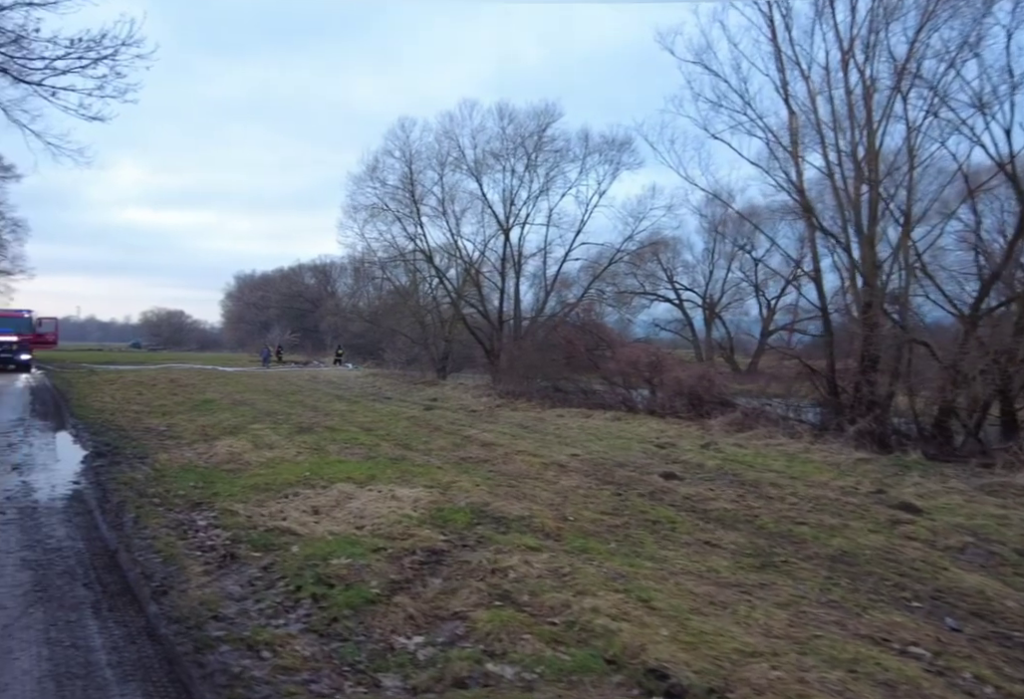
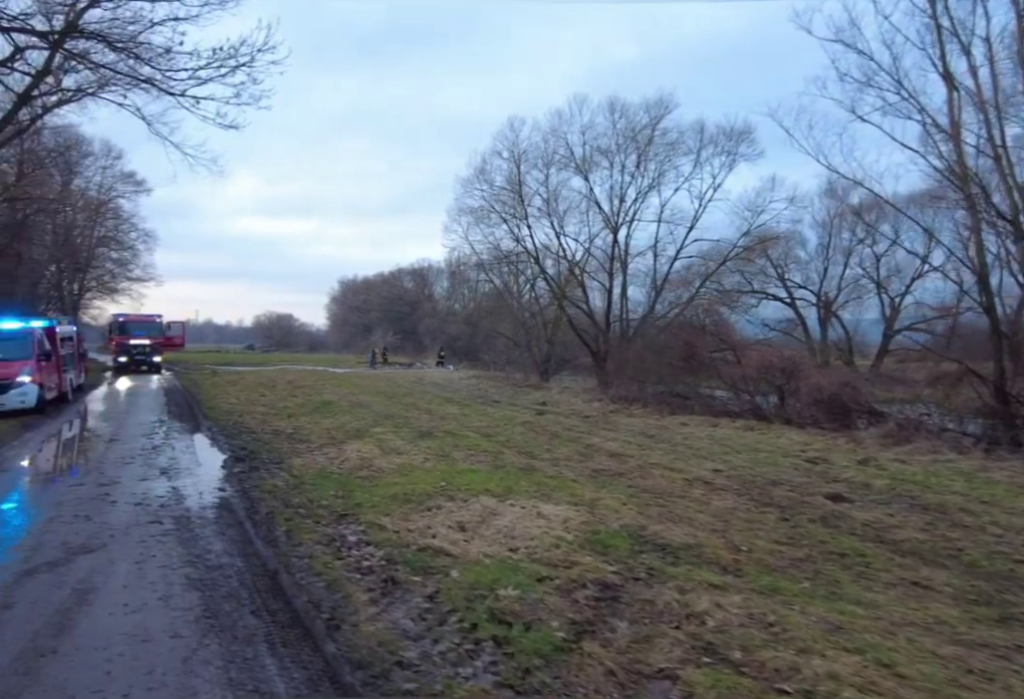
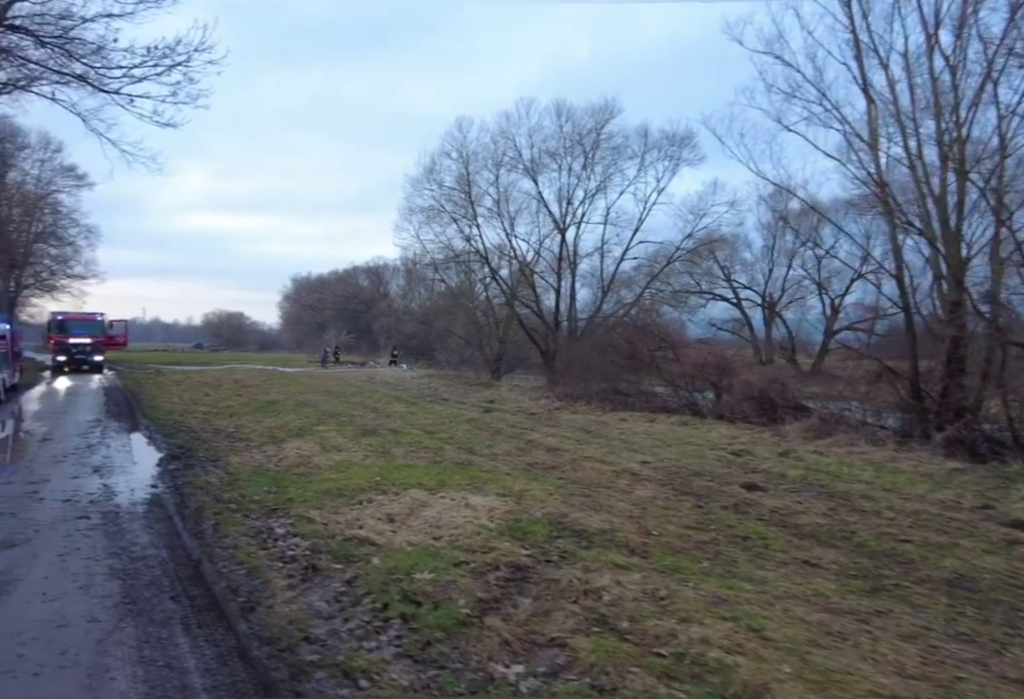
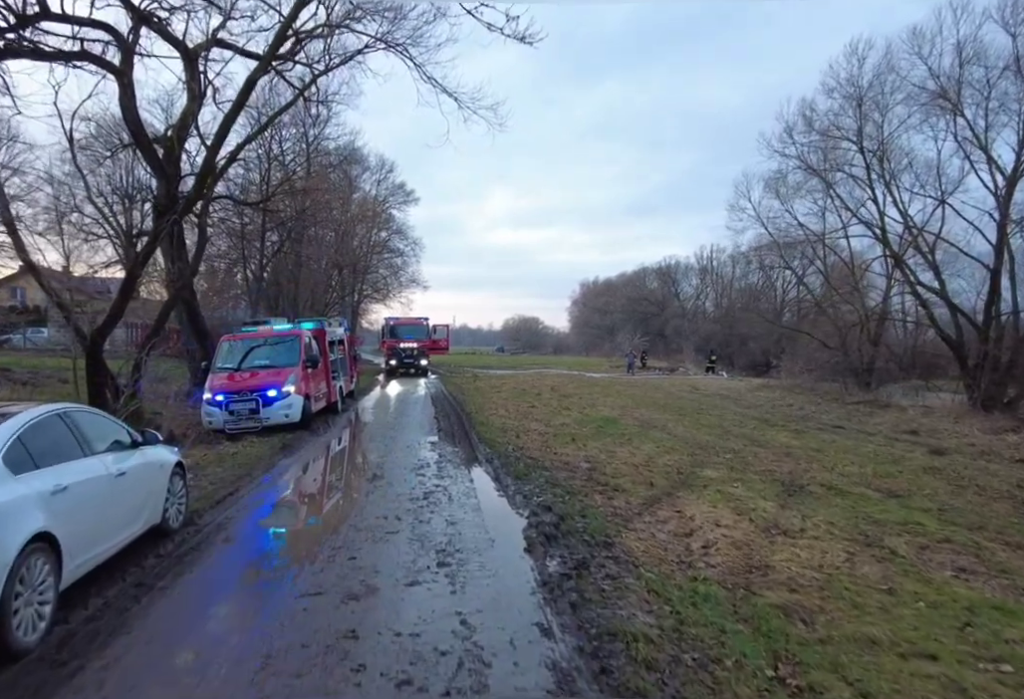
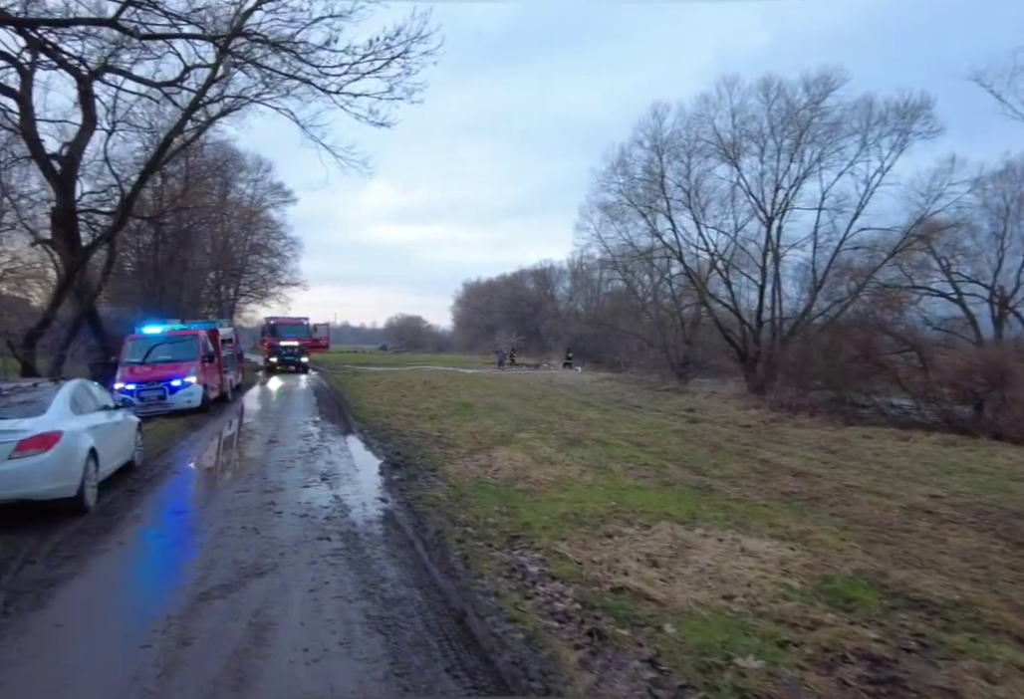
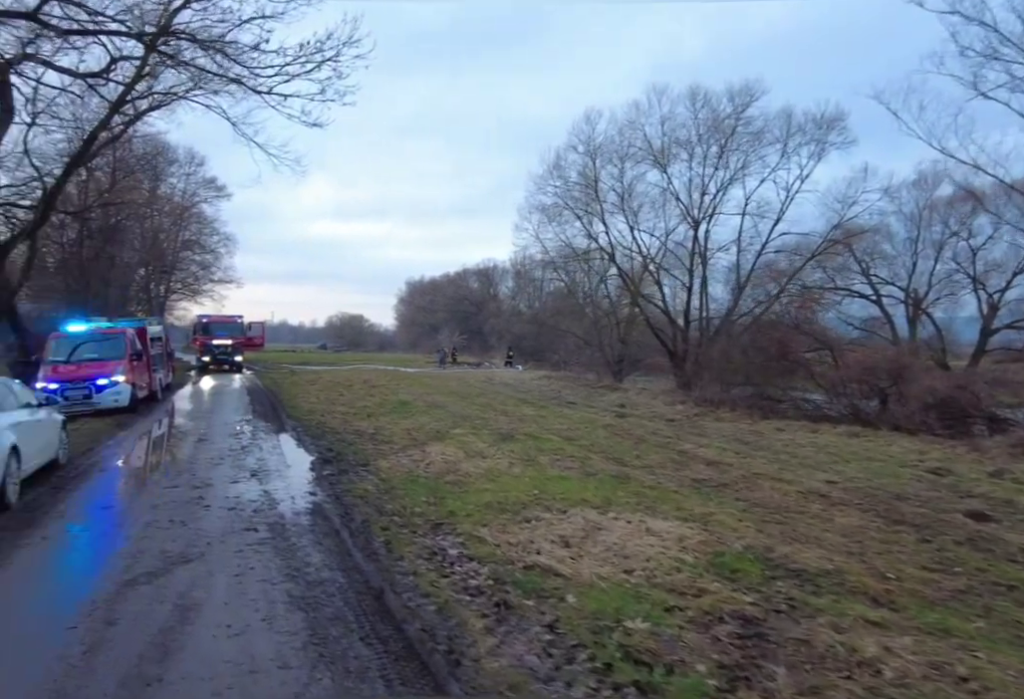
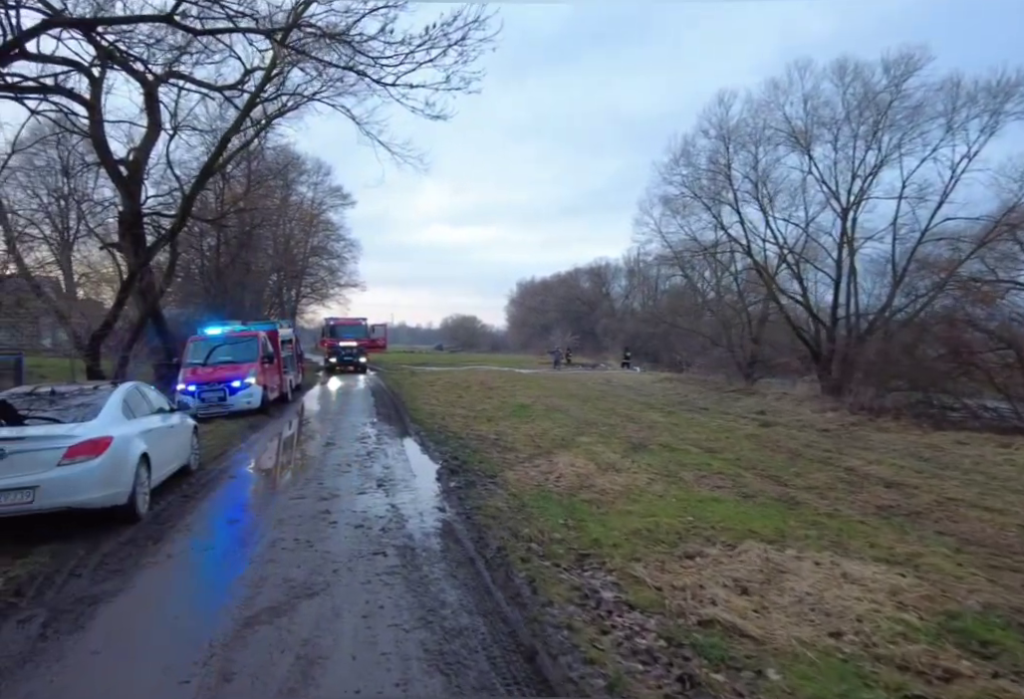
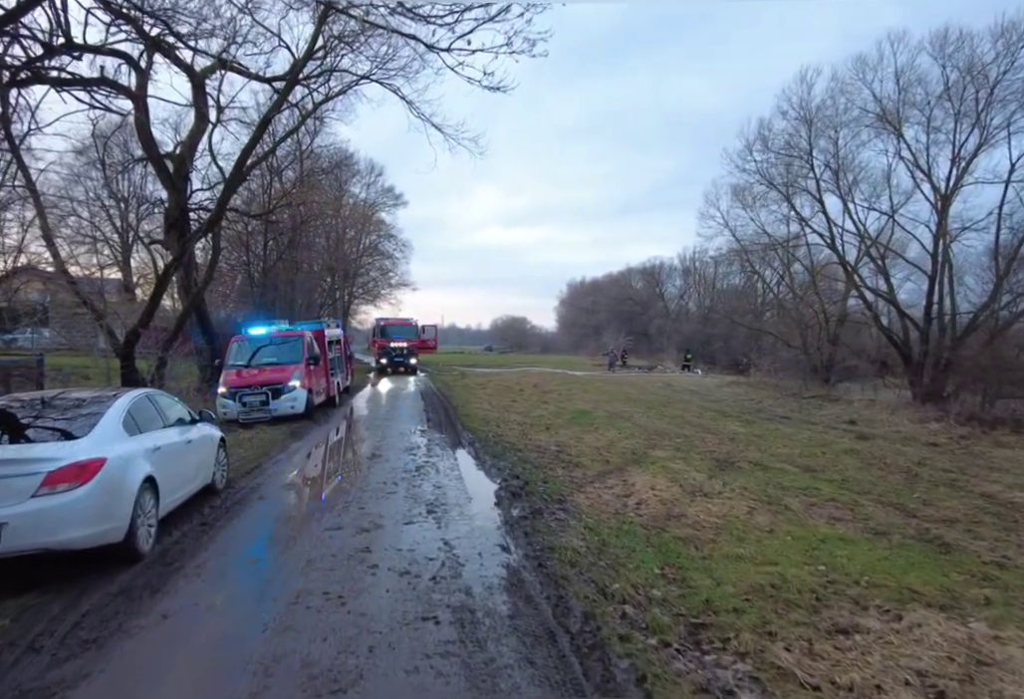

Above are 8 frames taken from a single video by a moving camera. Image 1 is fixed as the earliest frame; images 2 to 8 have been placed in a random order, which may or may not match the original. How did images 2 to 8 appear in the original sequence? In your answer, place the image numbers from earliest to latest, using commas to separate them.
3, 2, 6, 5, 7, 8, 4
